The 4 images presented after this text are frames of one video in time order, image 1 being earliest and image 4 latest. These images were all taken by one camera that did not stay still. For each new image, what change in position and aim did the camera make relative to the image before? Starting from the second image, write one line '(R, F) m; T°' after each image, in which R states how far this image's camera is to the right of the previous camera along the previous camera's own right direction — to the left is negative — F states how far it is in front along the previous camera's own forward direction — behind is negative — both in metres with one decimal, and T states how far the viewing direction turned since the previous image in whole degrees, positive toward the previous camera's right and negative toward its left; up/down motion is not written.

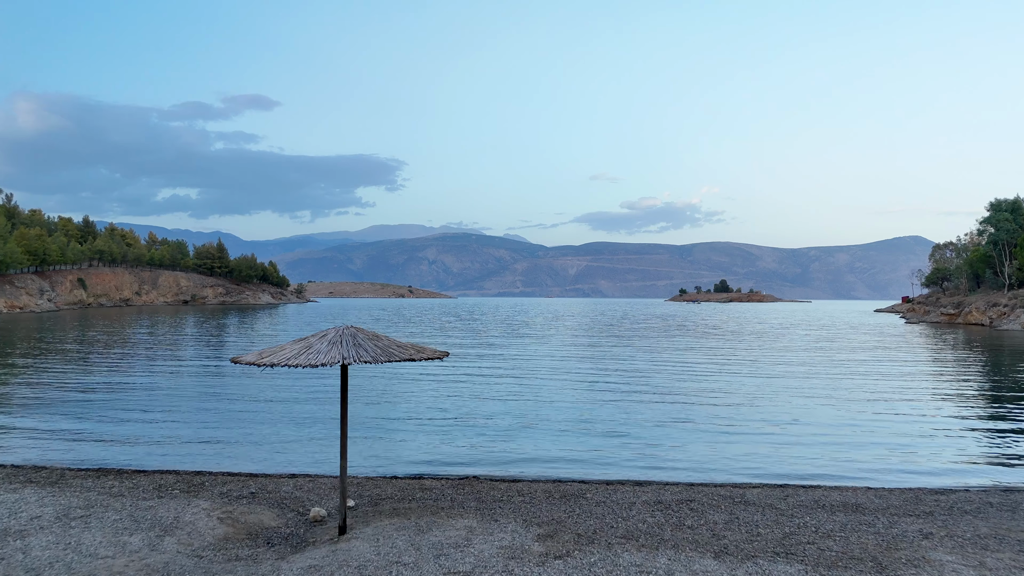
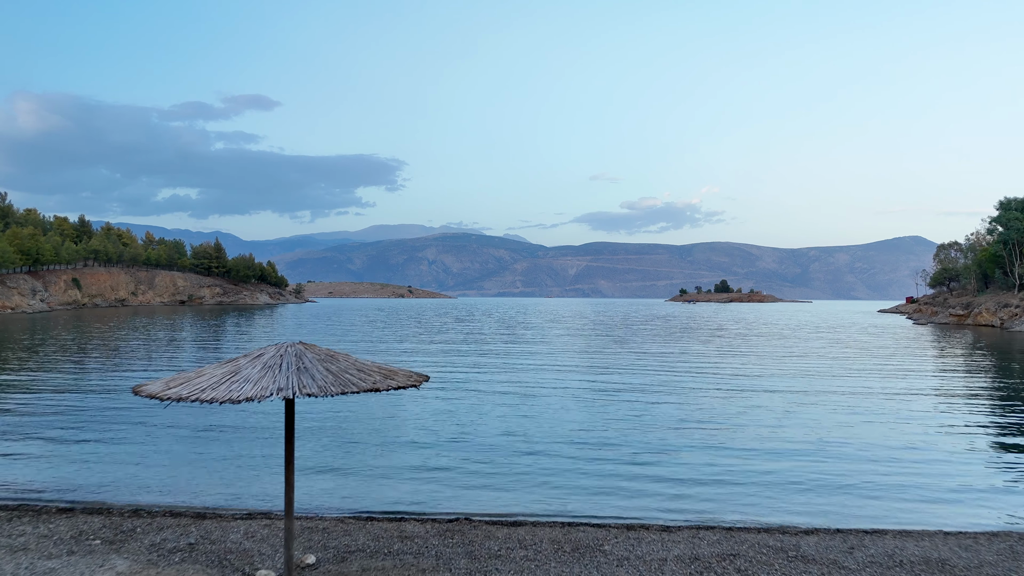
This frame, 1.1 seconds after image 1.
(0.0, +1.6) m; 0°
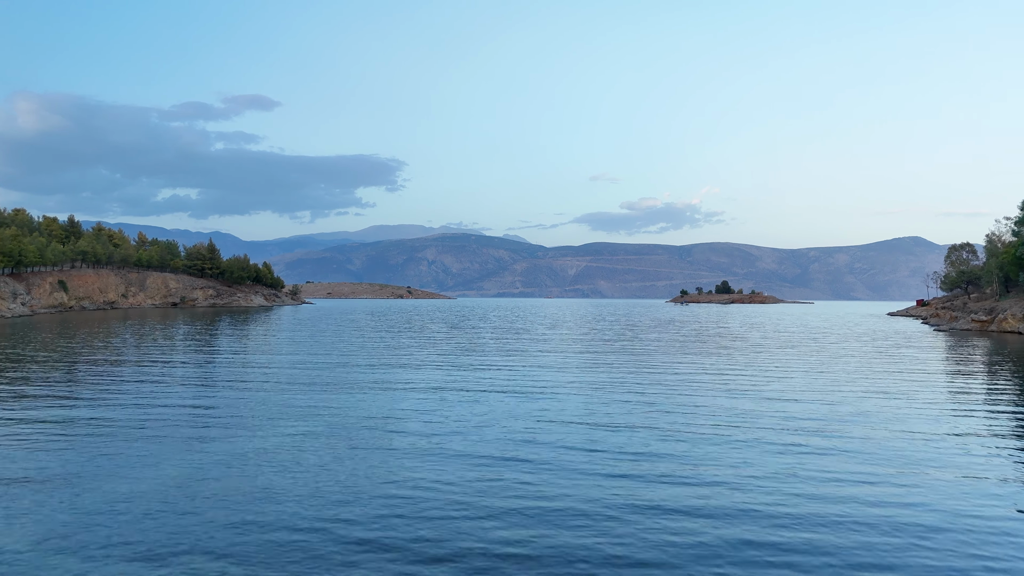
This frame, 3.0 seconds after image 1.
(0.0, +3.9) m; 0°
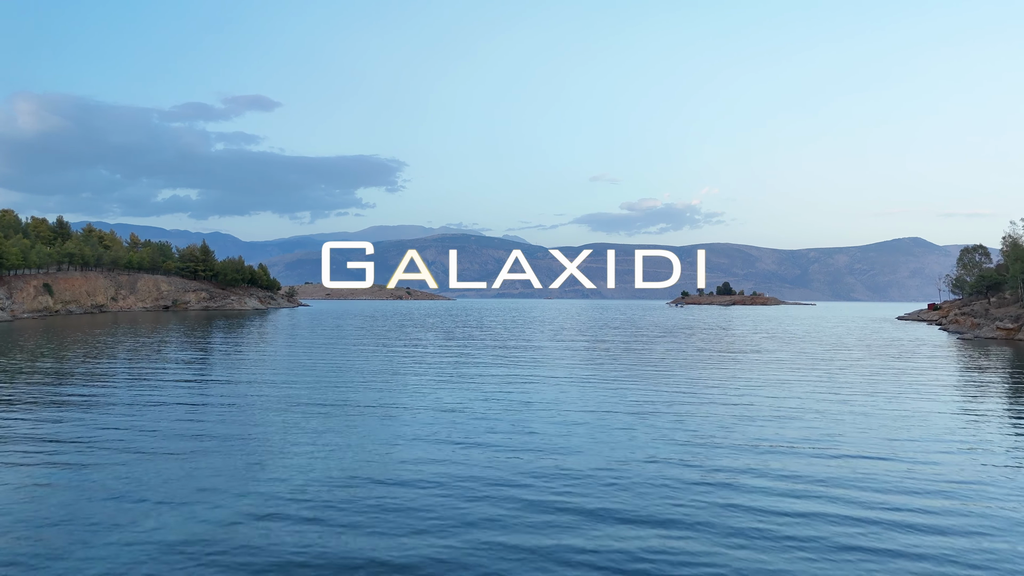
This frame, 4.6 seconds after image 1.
(0.0, +4.0) m; 0°
